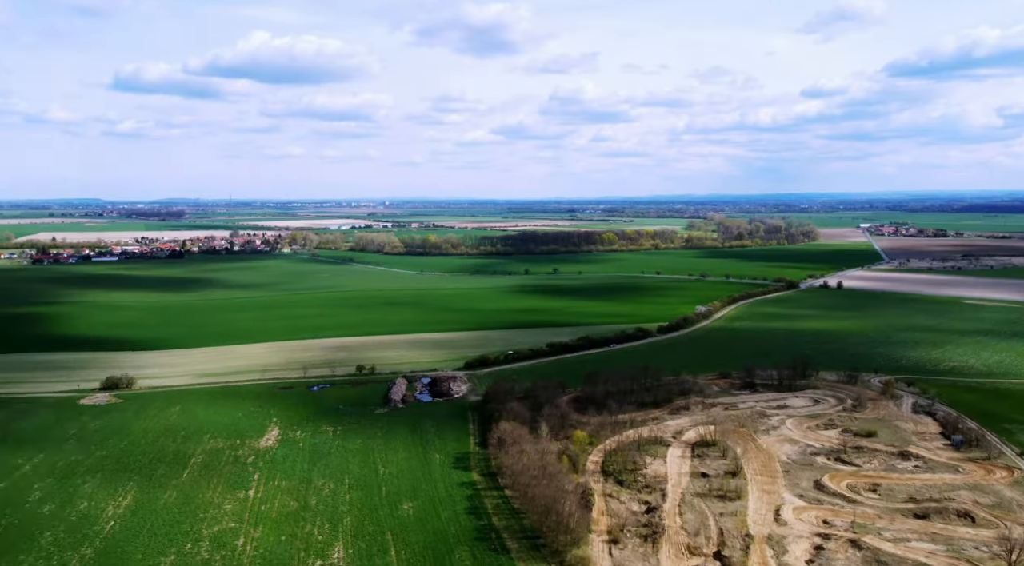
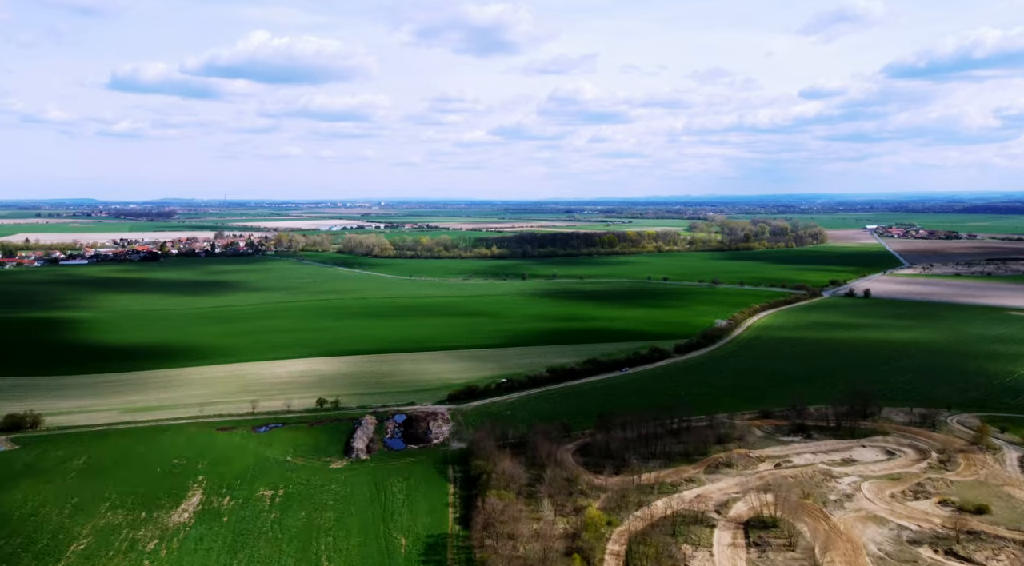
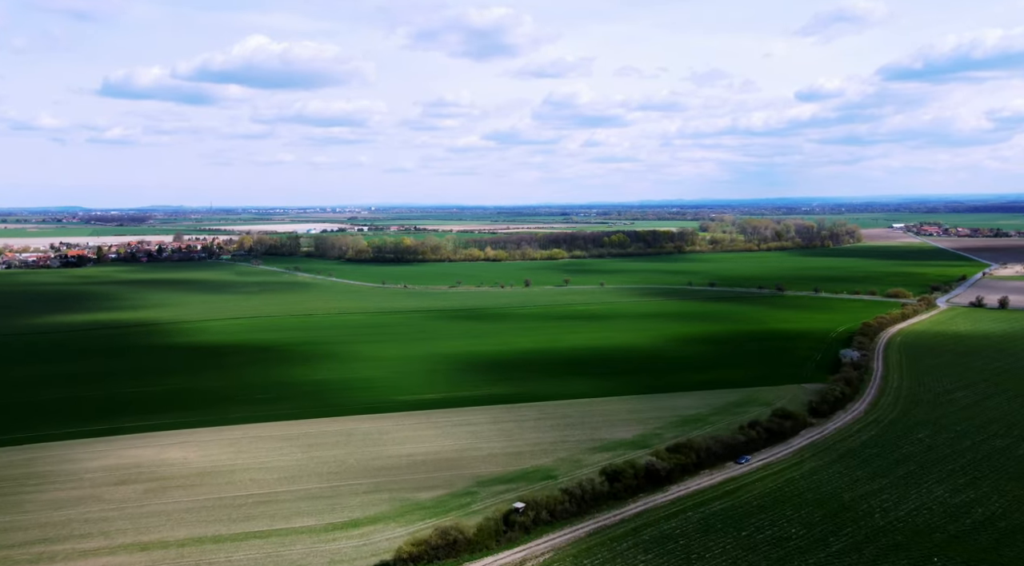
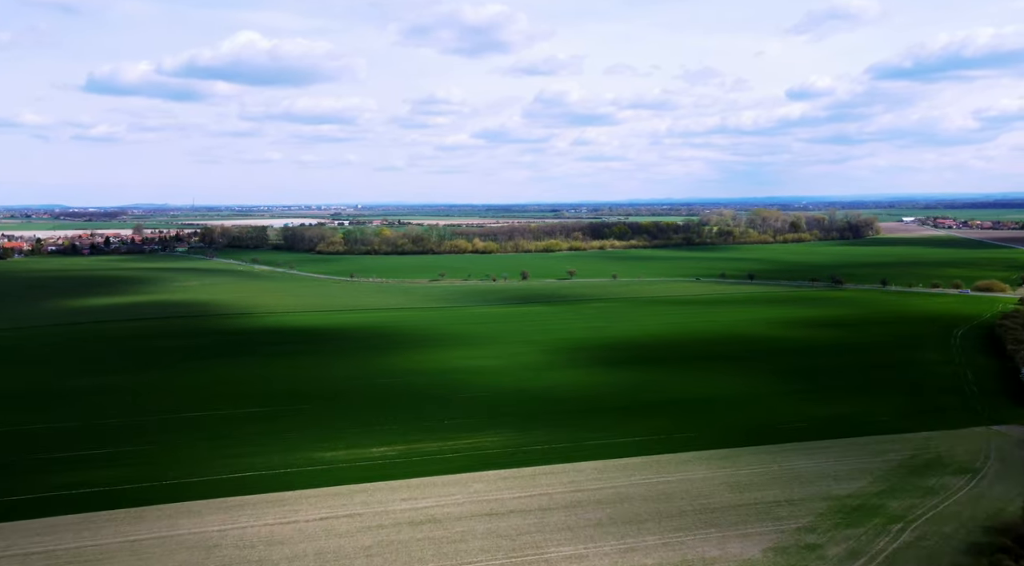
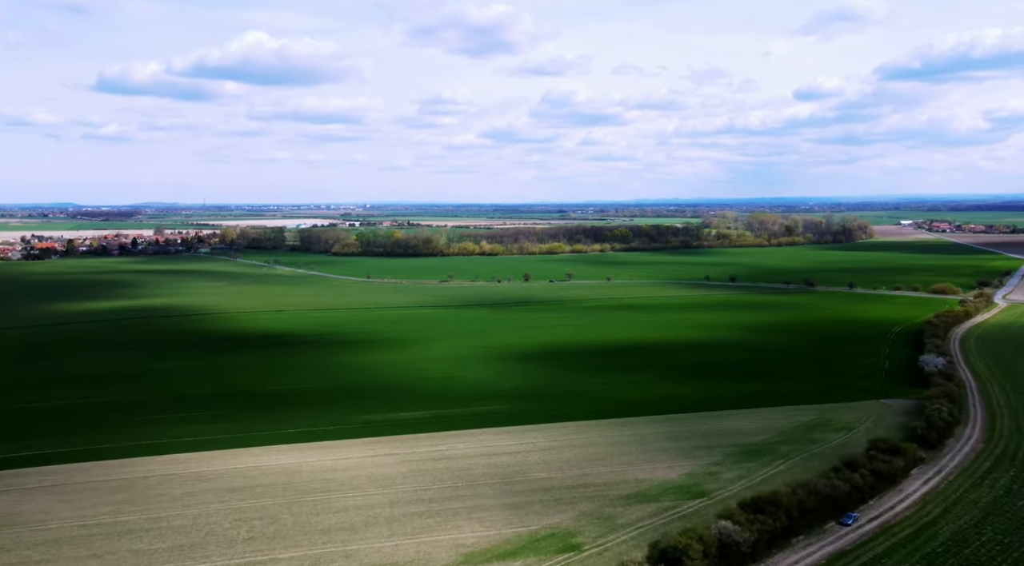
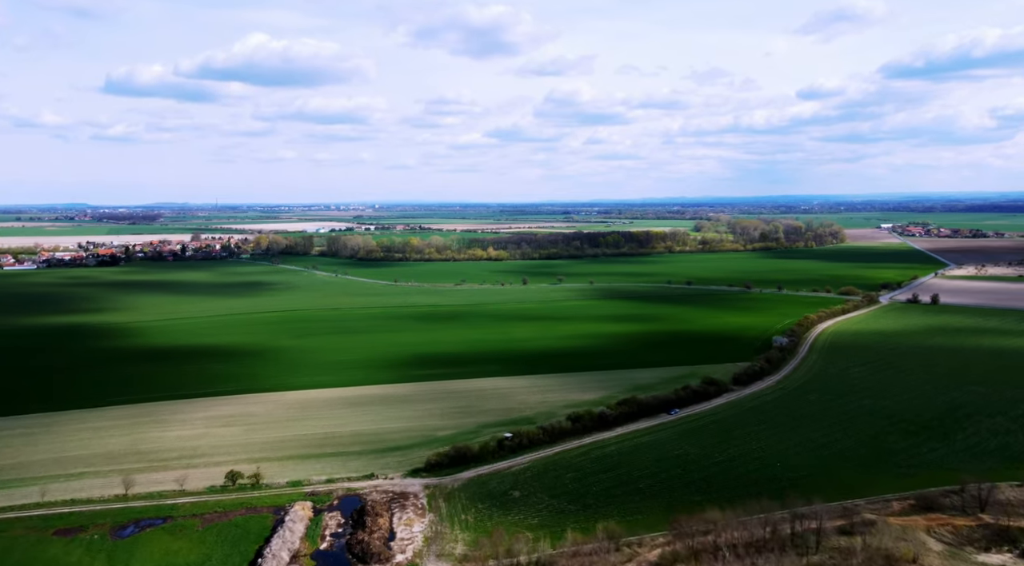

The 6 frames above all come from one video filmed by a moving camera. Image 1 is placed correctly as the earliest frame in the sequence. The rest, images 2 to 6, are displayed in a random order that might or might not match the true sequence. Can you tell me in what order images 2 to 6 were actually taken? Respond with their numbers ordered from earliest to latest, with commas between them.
2, 6, 3, 5, 4
